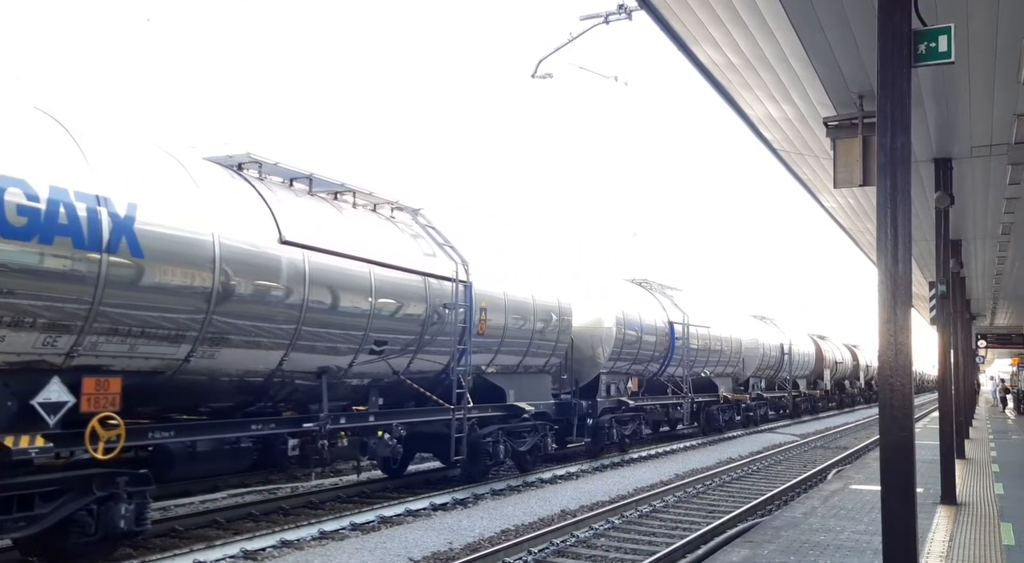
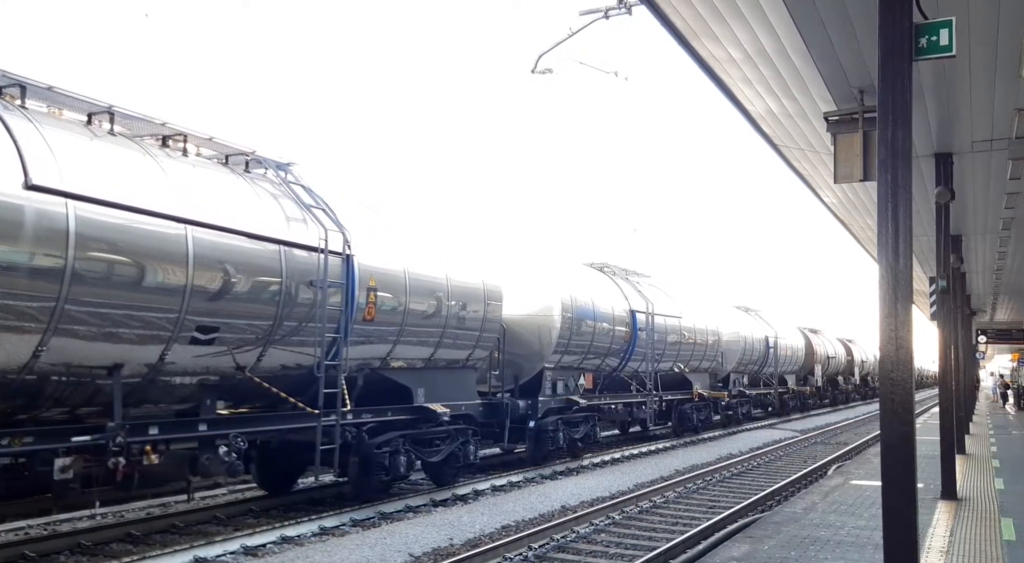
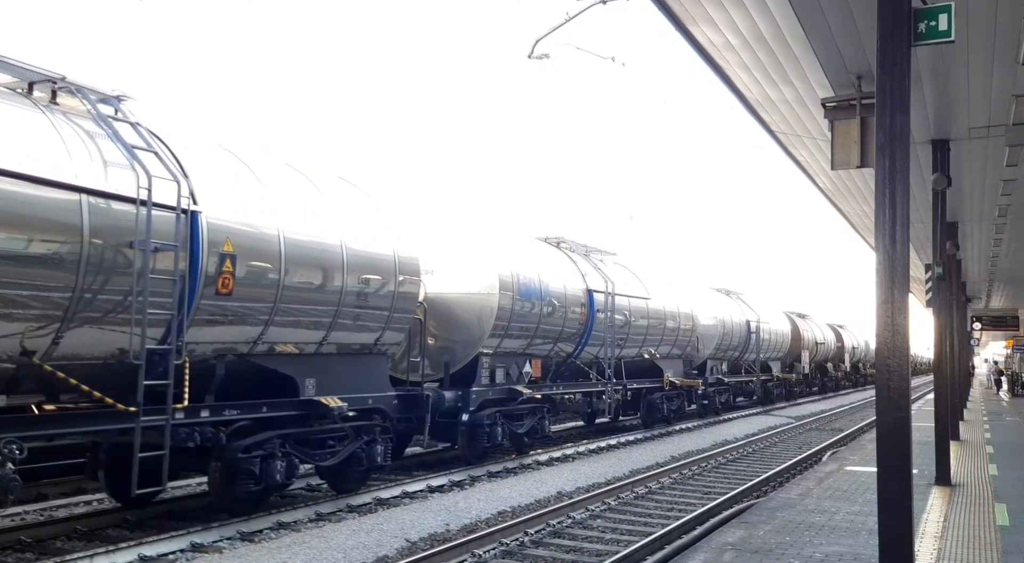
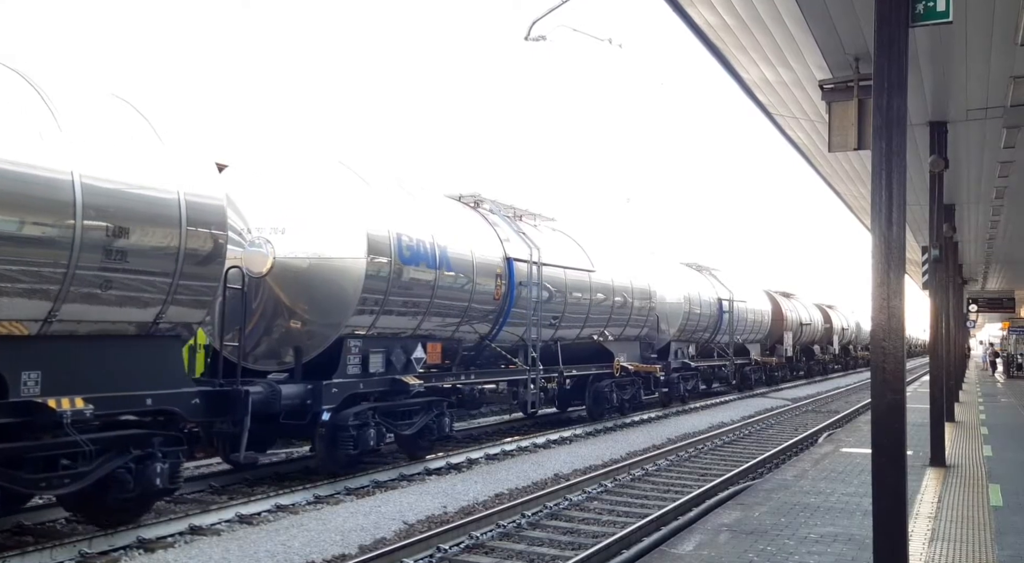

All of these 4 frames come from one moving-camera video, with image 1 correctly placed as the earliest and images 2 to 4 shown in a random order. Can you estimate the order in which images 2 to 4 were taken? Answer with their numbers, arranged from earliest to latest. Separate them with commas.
2, 3, 4
